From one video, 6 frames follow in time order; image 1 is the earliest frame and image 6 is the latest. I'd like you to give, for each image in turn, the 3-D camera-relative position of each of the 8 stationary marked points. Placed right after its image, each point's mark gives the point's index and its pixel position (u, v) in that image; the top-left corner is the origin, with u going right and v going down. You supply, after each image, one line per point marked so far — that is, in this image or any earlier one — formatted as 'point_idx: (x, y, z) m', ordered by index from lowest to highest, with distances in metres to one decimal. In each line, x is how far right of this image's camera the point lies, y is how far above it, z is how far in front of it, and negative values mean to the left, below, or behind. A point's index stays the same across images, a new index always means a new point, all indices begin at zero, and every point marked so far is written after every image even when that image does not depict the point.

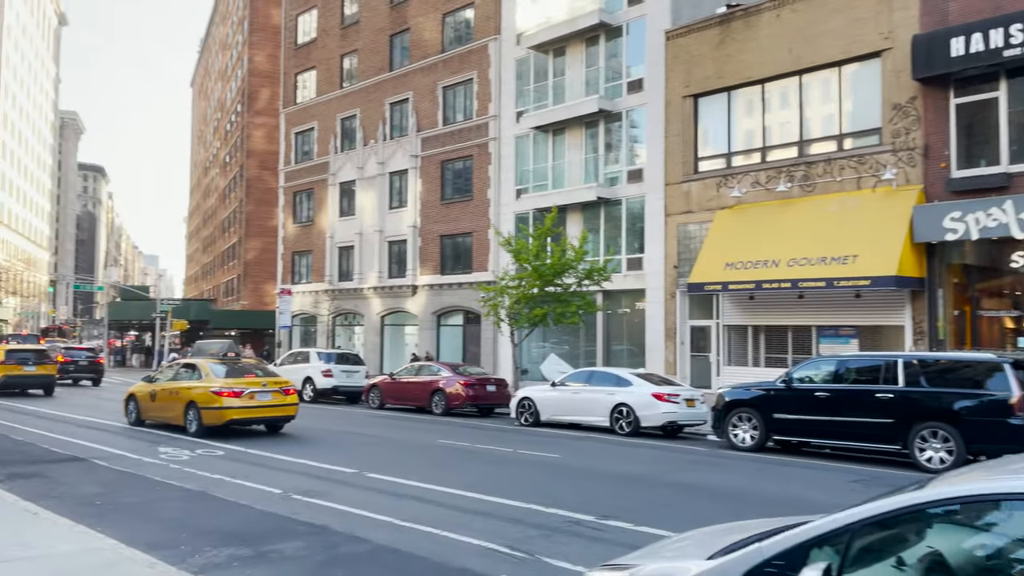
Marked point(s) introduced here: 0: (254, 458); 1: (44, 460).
0: (-4.1, -2.7, +12.9) m
1: (-7.3, -2.7, +12.5) m
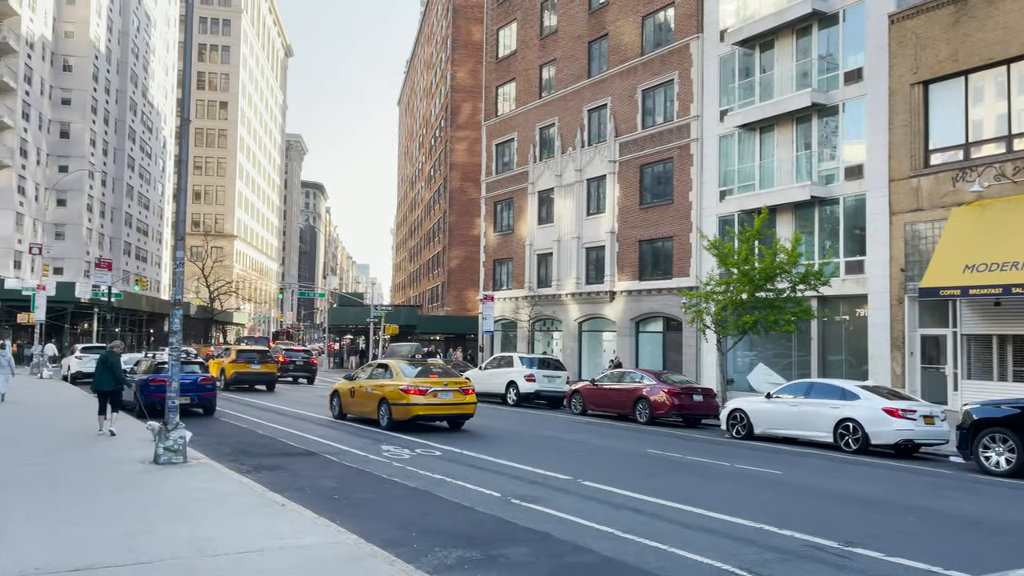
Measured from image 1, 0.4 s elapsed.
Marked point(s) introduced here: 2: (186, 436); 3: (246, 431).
0: (-0.7, -2.8, +13.2) m
1: (-3.9, -2.8, +13.6) m
2: (-4.6, -2.1, +11.4) m
3: (-5.4, -2.9, +16.5) m
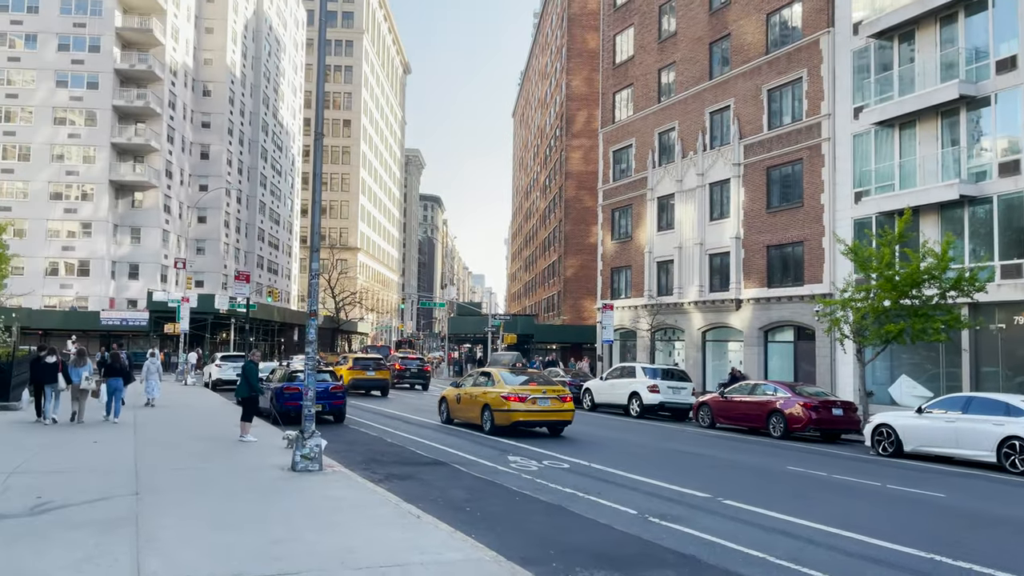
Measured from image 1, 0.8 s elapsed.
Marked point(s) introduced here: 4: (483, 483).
0: (+1.4, -2.9, +12.9) m
1: (-1.7, -2.9, +13.7) m
2: (-2.8, -2.2, +11.6) m
3: (-2.8, -3.1, +16.8) m
4: (-0.4, -2.8, +11.7) m
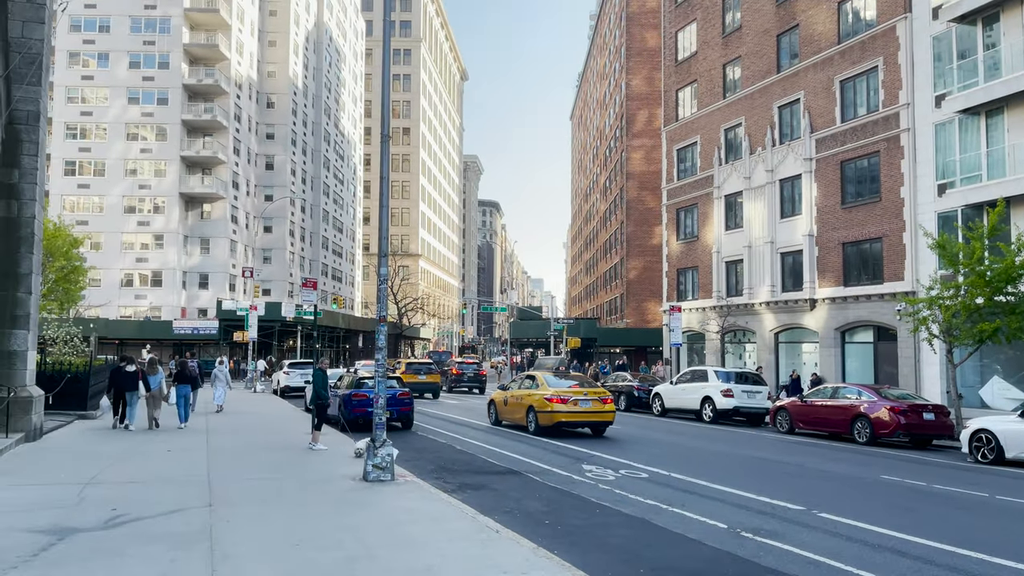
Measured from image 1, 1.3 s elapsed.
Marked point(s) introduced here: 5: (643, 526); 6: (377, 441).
0: (+2.5, -3.0, +12.3) m
1: (-0.4, -3.0, +13.3) m
2: (-1.7, -2.3, +11.4) m
3: (-1.4, -3.2, +16.5) m
4: (+0.7, -2.9, +11.2) m
5: (+1.5, -2.7, +9.0) m
6: (-1.9, -2.1, +11.3) m
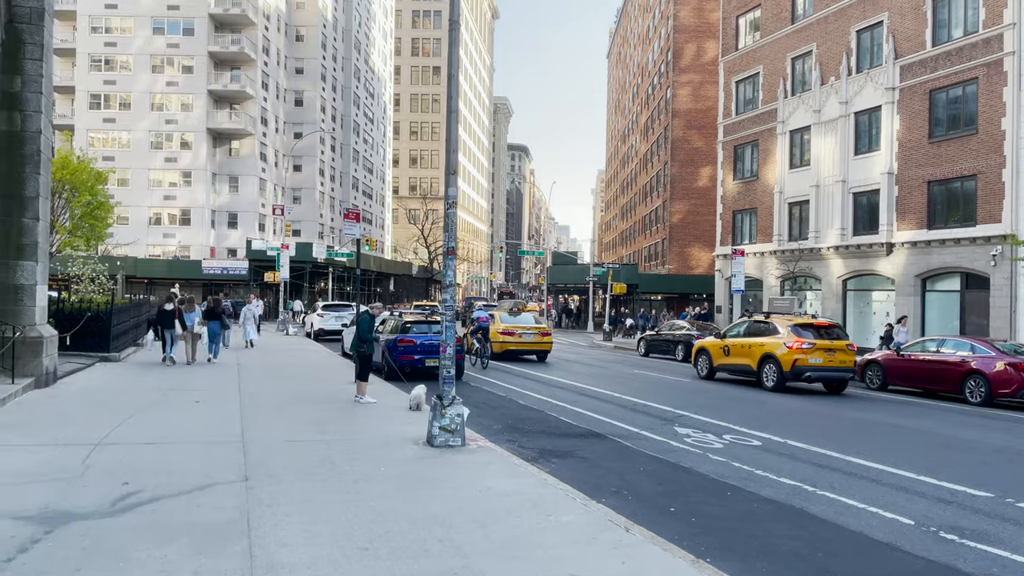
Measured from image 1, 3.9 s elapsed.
0: (+3.7, -2.1, +10.2) m
1: (+0.7, -2.0, +11.3) m
2: (-0.6, -1.4, +9.3) m
3: (-0.1, -2.0, +14.5) m
4: (+1.8, -2.0, +9.2) m
5: (+2.5, -2.0, +7.0) m
6: (-0.8, -1.3, +9.3) m
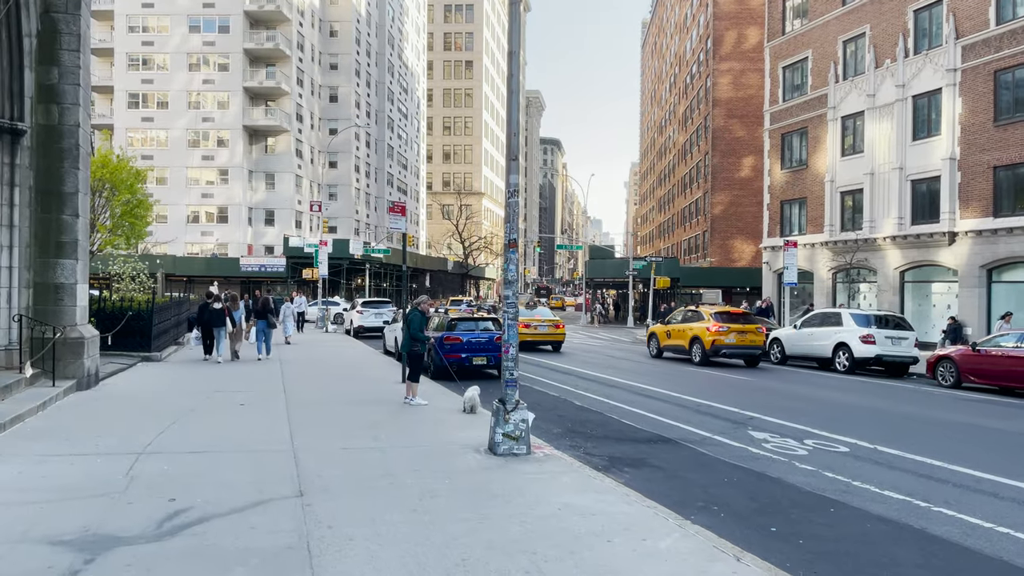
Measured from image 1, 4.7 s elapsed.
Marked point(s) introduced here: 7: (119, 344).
0: (+4.5, -2.0, +9.3) m
1: (+1.5, -1.9, +10.6) m
2: (+0.2, -1.4, +8.6) m
3: (+0.9, -1.9, +13.8) m
4: (+2.5, -1.9, +8.4) m
5: (+3.1, -1.9, +6.1) m
6: (0.0, -1.2, +8.6) m
7: (-9.3, -1.3, +19.1) m
